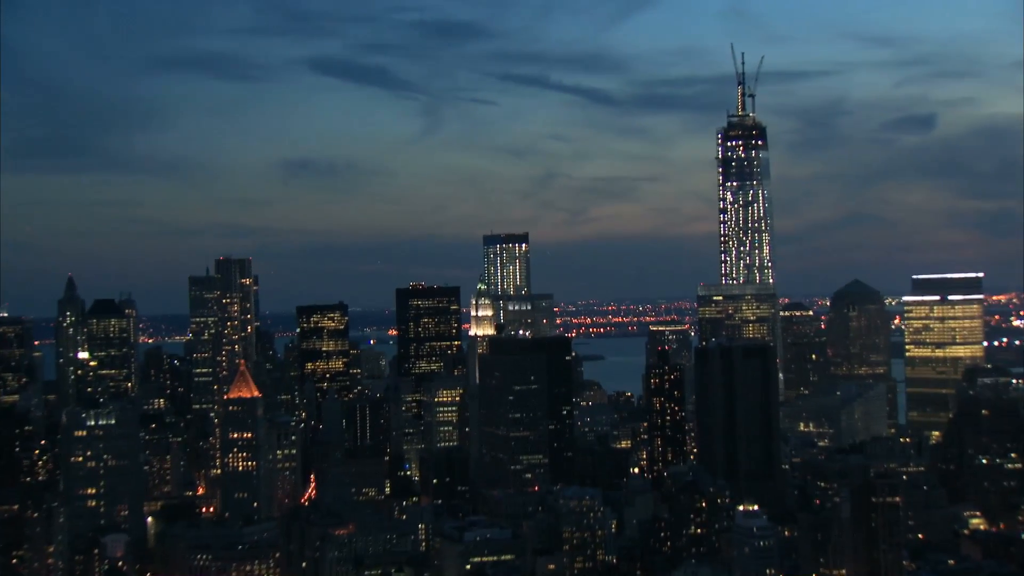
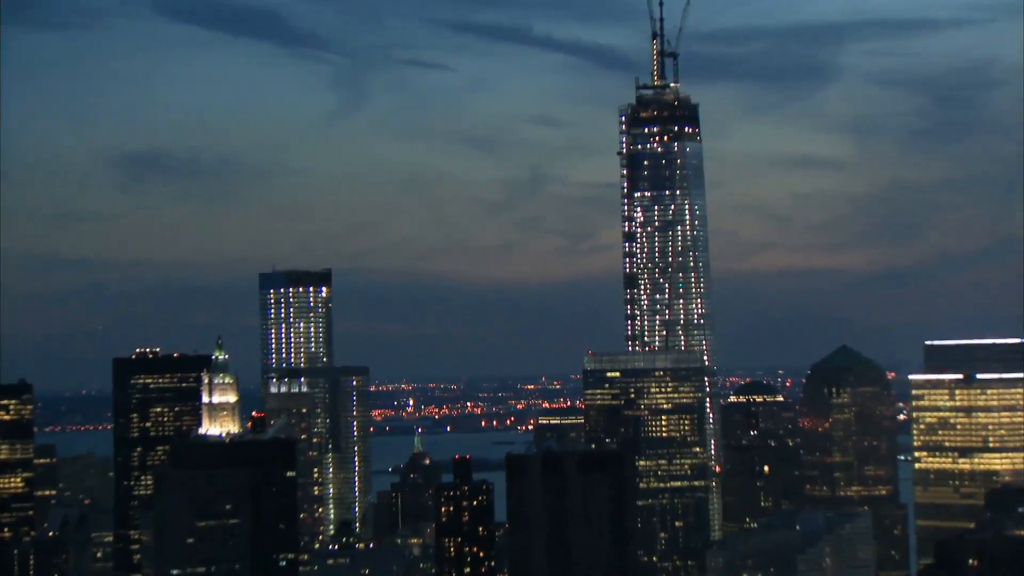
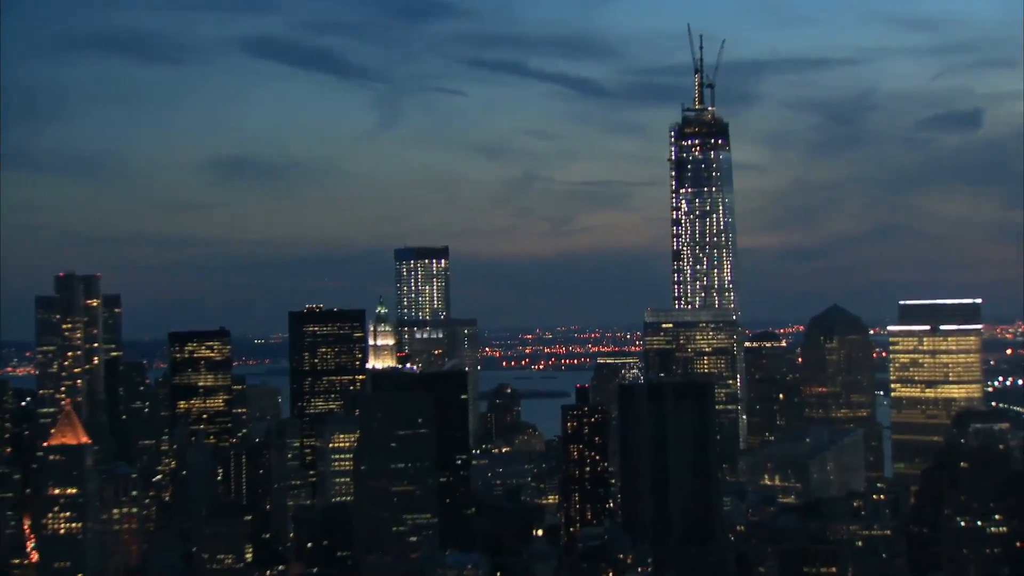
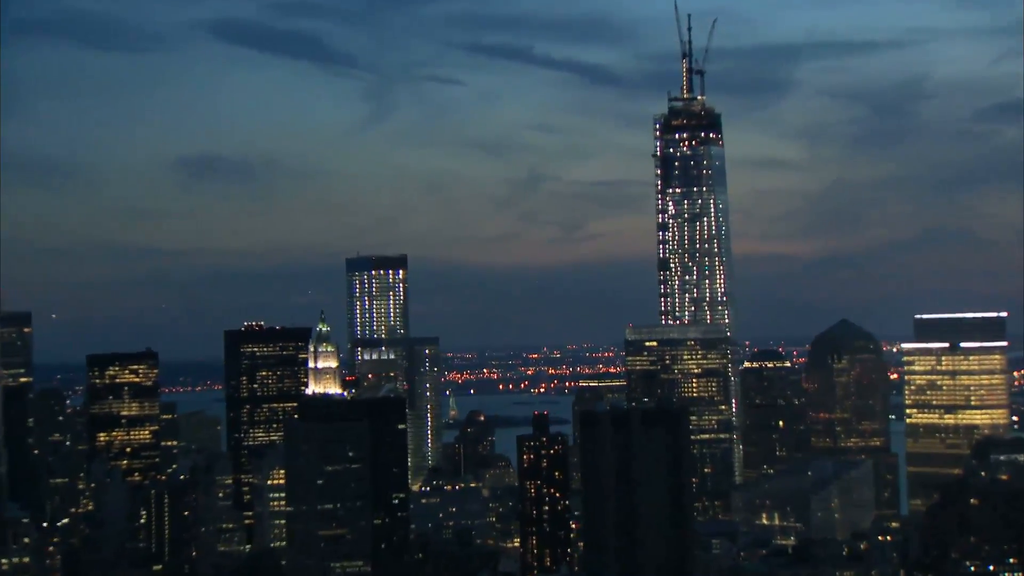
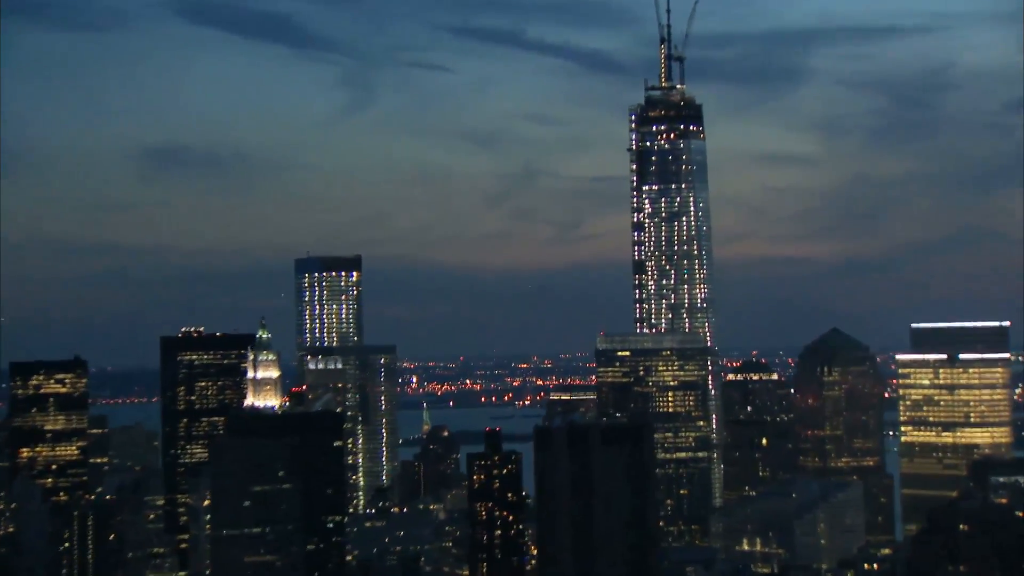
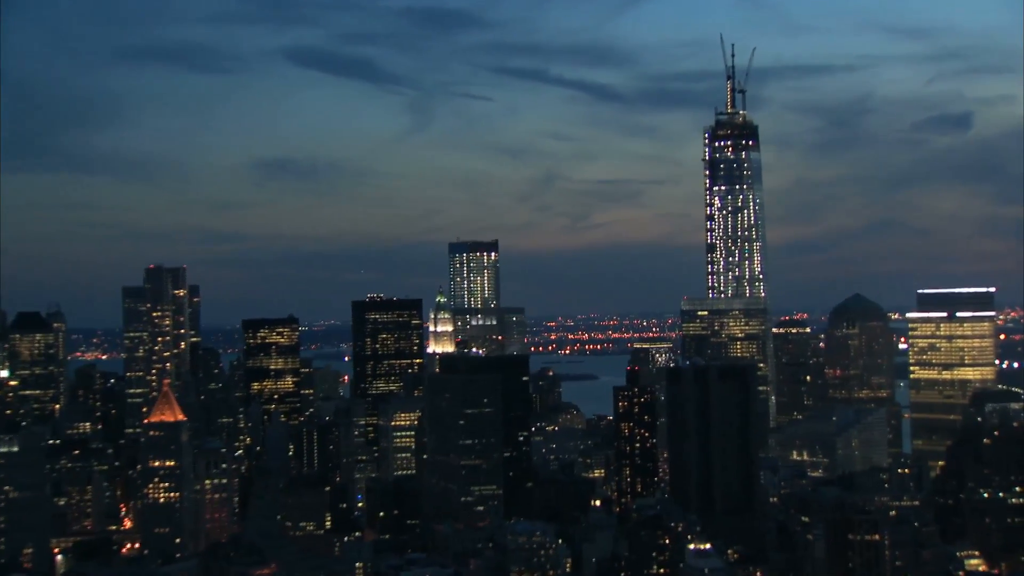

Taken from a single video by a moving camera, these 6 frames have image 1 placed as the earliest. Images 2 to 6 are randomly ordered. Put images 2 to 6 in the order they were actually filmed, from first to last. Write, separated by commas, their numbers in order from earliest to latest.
6, 3, 4, 5, 2
